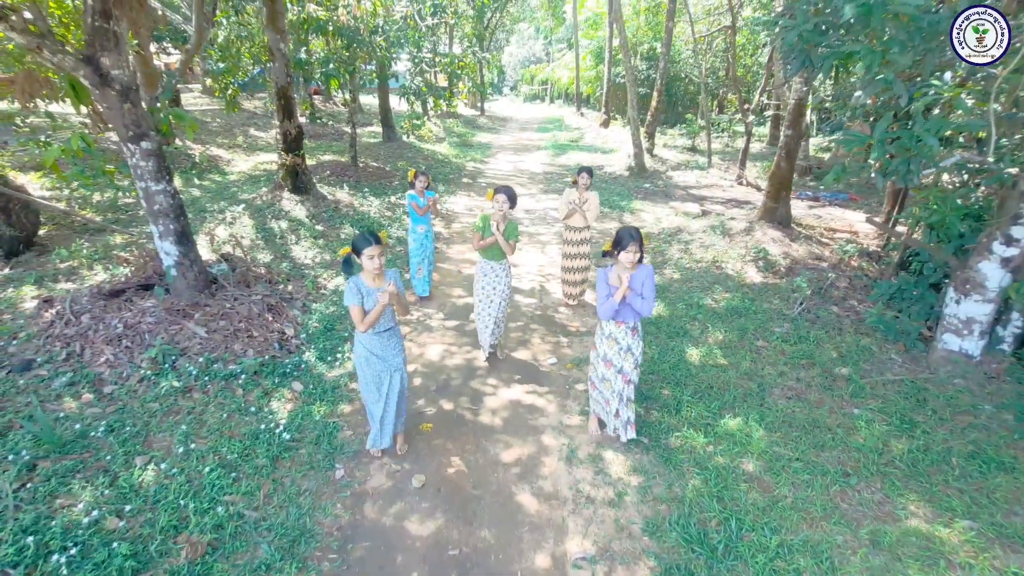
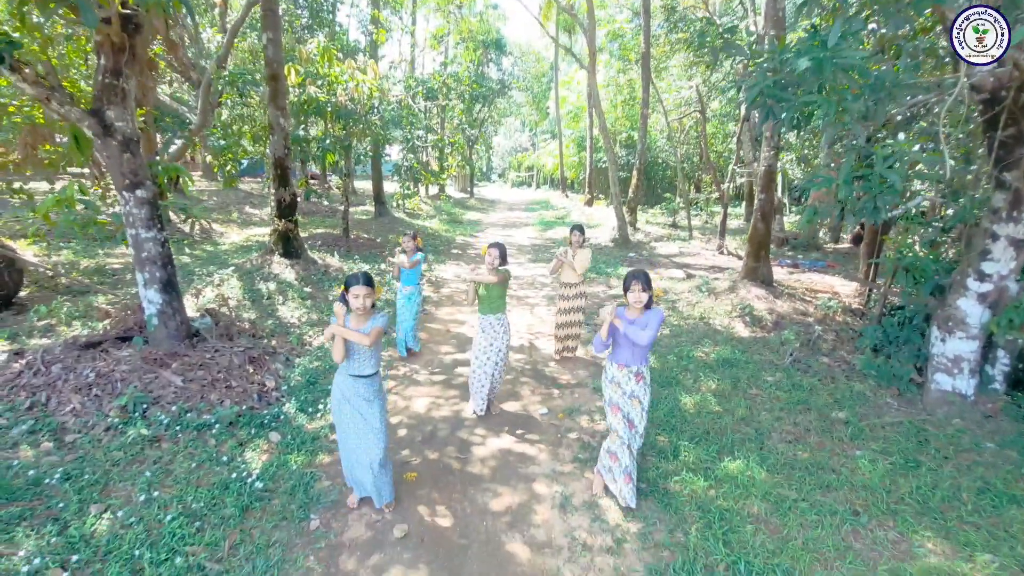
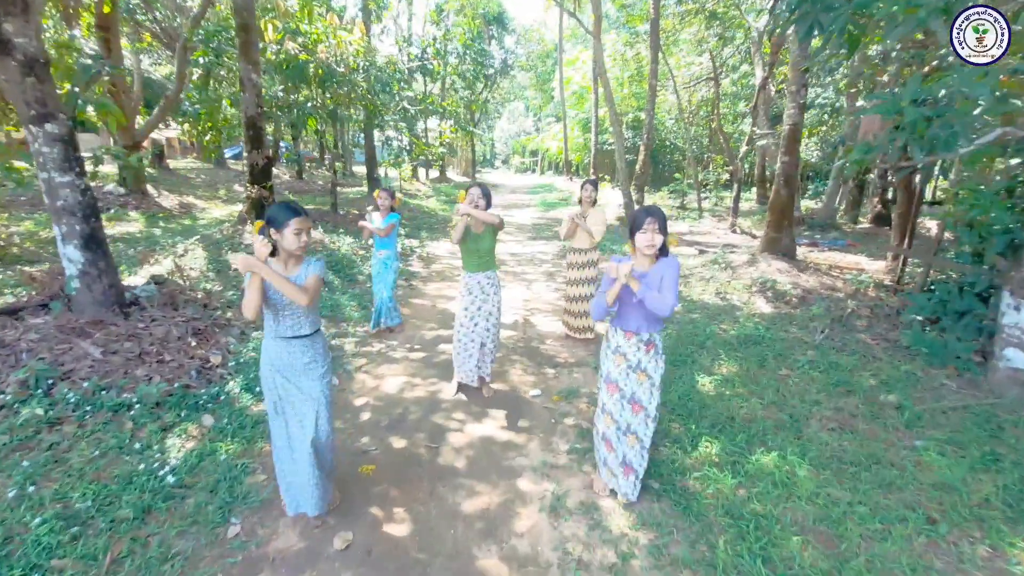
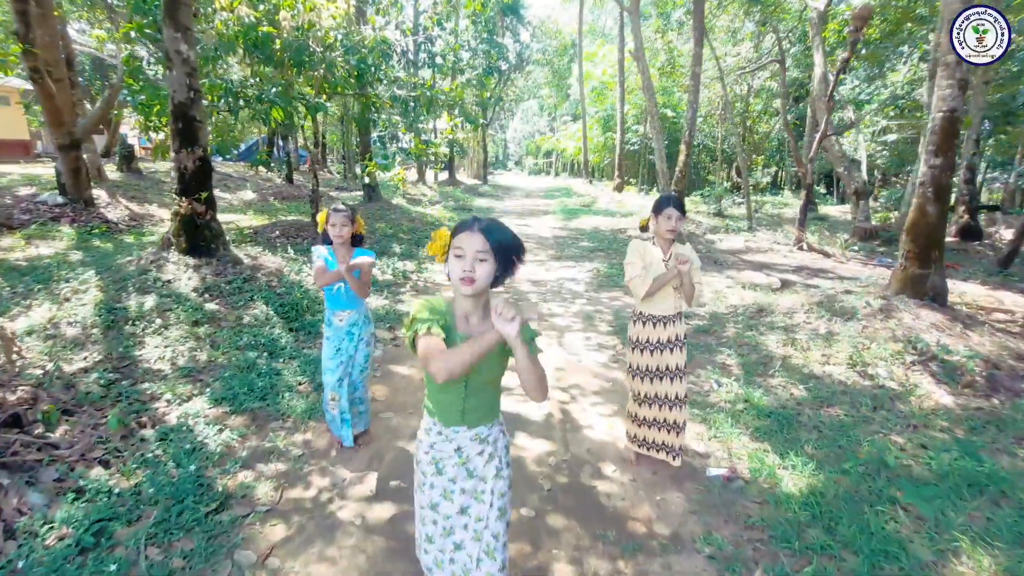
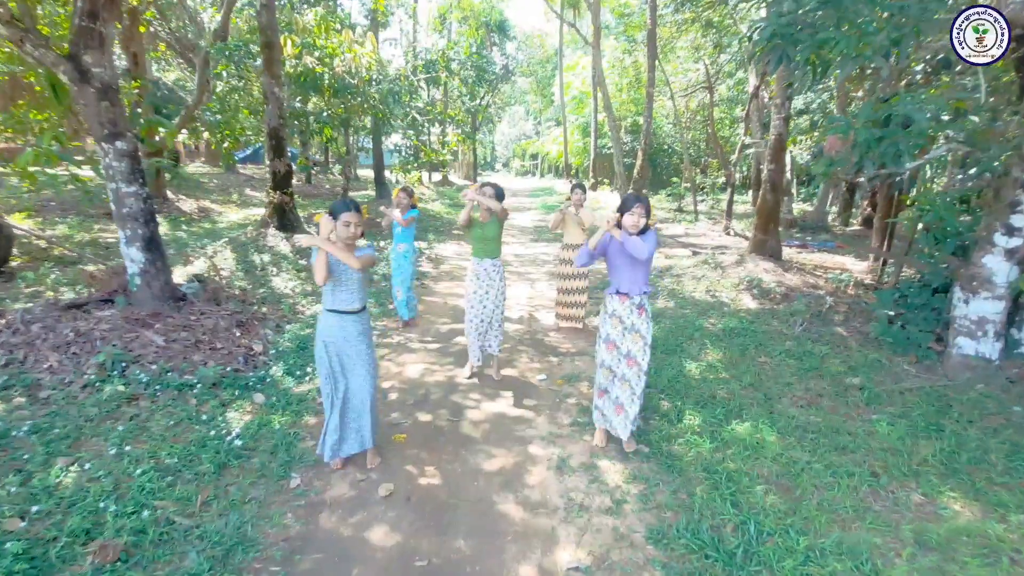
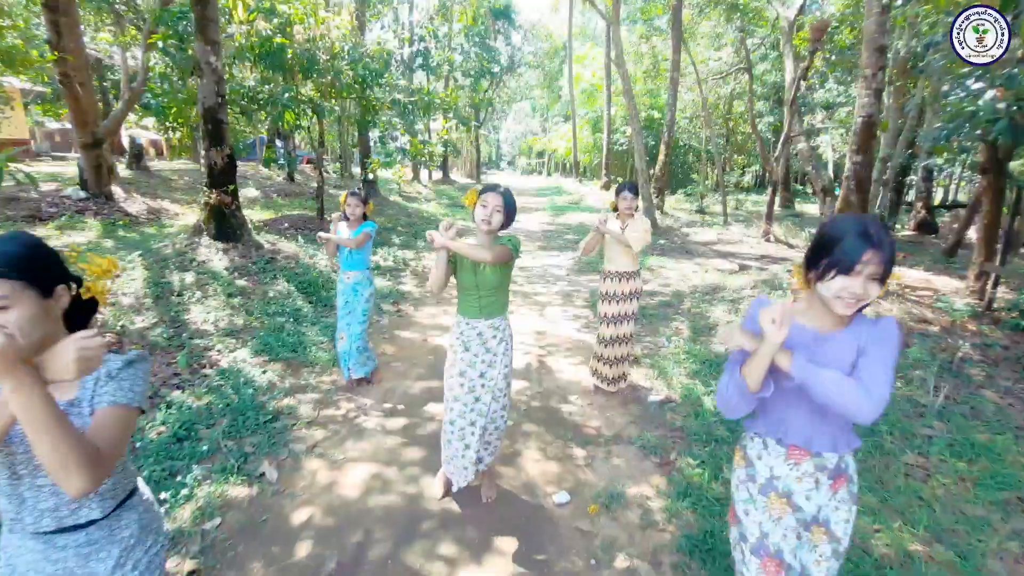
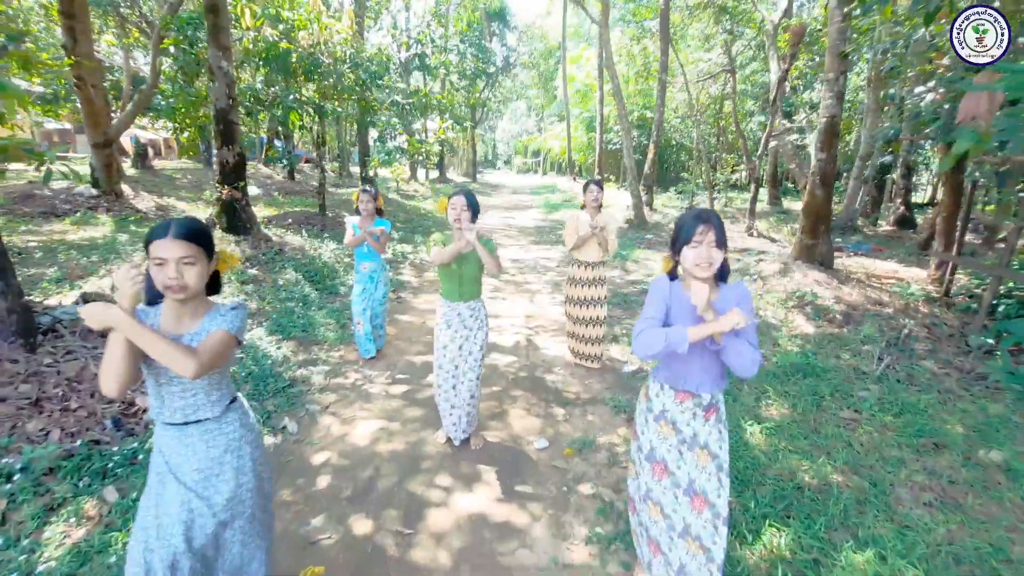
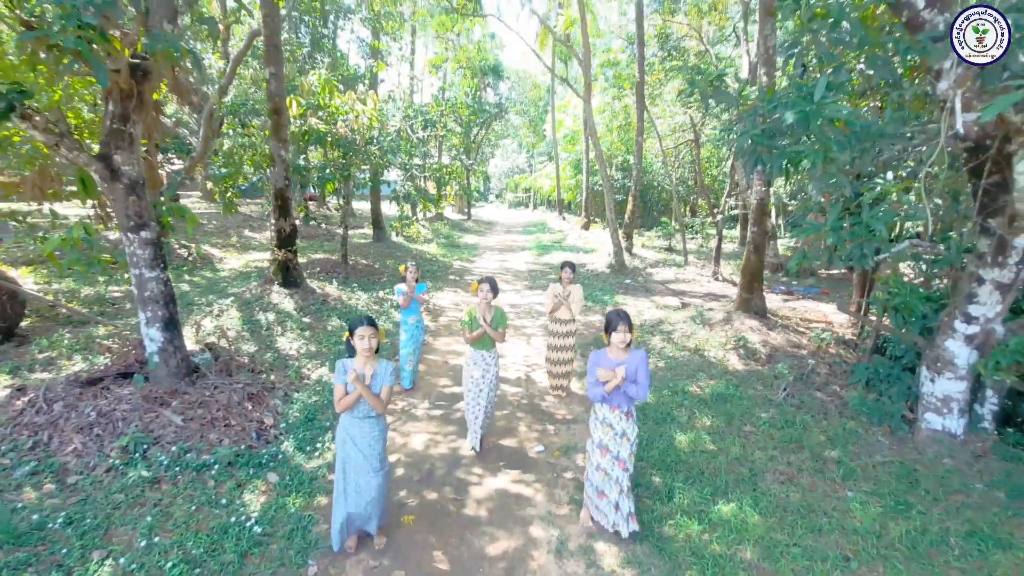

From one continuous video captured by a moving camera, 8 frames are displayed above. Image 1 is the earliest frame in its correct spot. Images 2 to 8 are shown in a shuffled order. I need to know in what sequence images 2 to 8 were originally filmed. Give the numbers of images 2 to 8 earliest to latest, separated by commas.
8, 2, 5, 3, 7, 6, 4
